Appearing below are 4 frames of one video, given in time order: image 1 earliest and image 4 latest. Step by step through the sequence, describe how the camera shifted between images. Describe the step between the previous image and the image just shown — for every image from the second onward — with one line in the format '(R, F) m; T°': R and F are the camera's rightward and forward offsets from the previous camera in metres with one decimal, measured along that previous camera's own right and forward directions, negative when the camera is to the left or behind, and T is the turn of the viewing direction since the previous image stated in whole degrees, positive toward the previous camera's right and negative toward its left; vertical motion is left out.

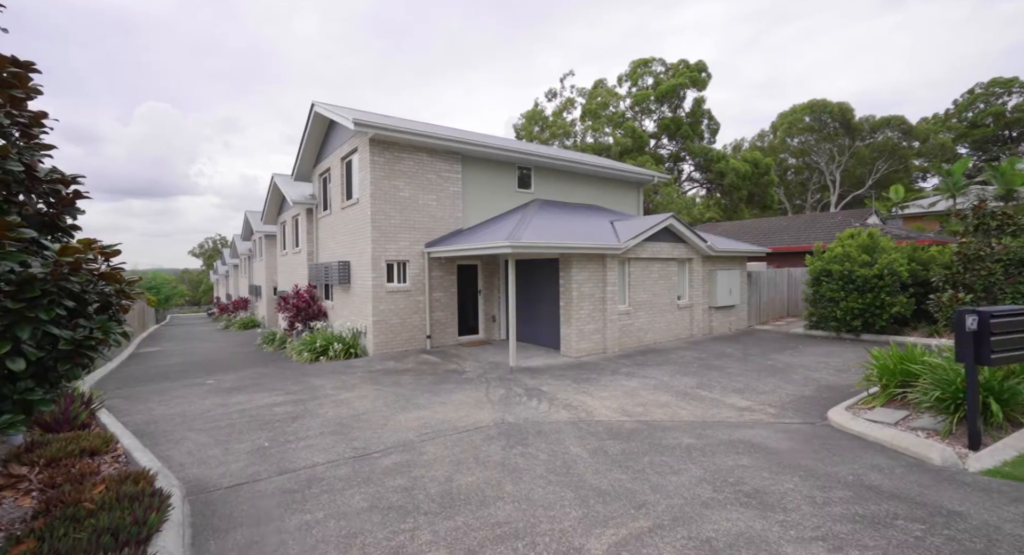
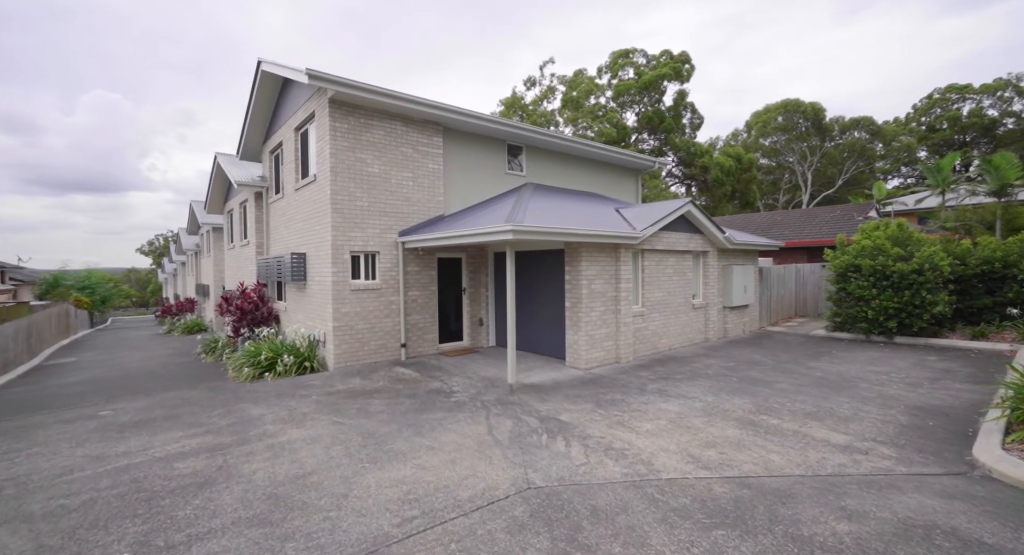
(-0.5, +1.9) m; +4°
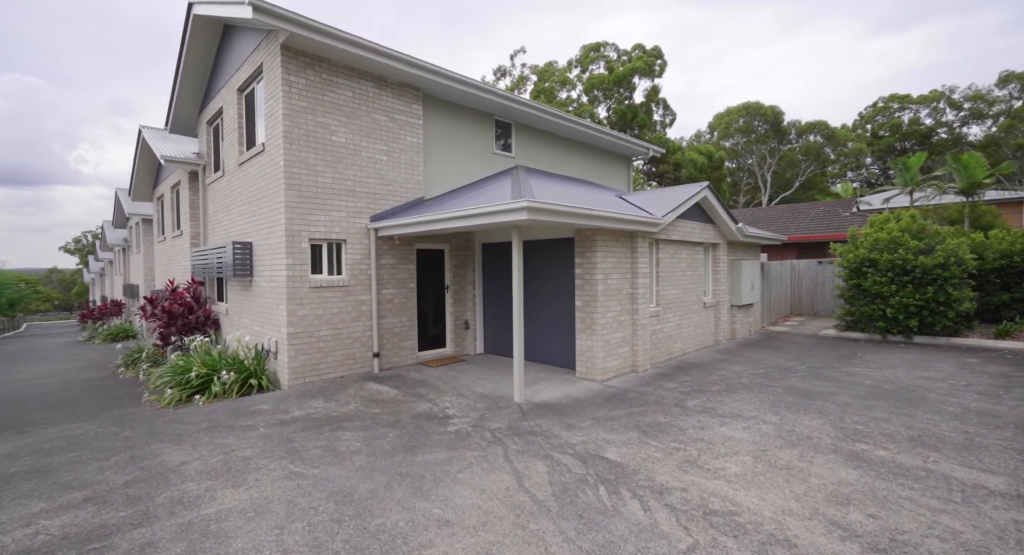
(-0.6, +1.5) m; +5°
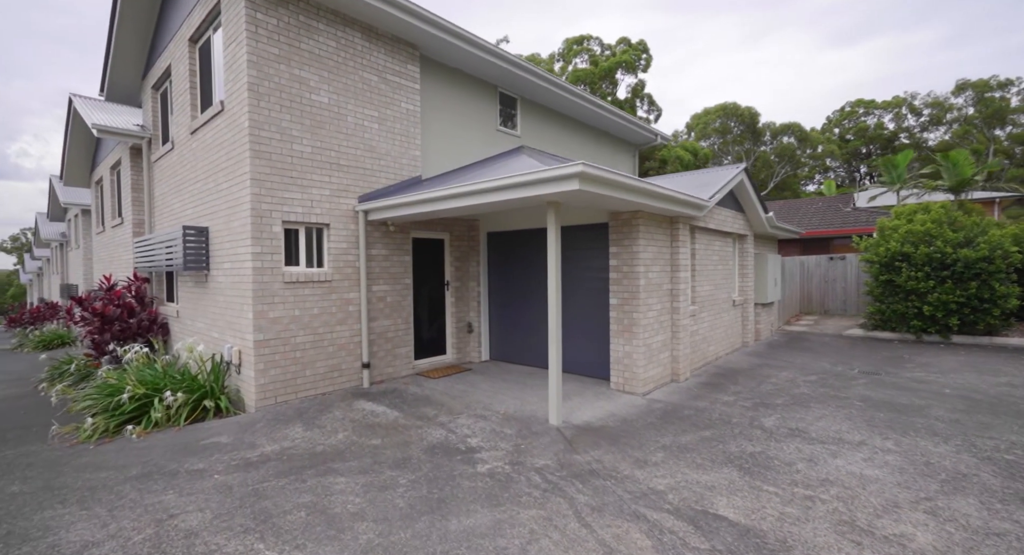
(-0.7, +1.3) m; +3°
